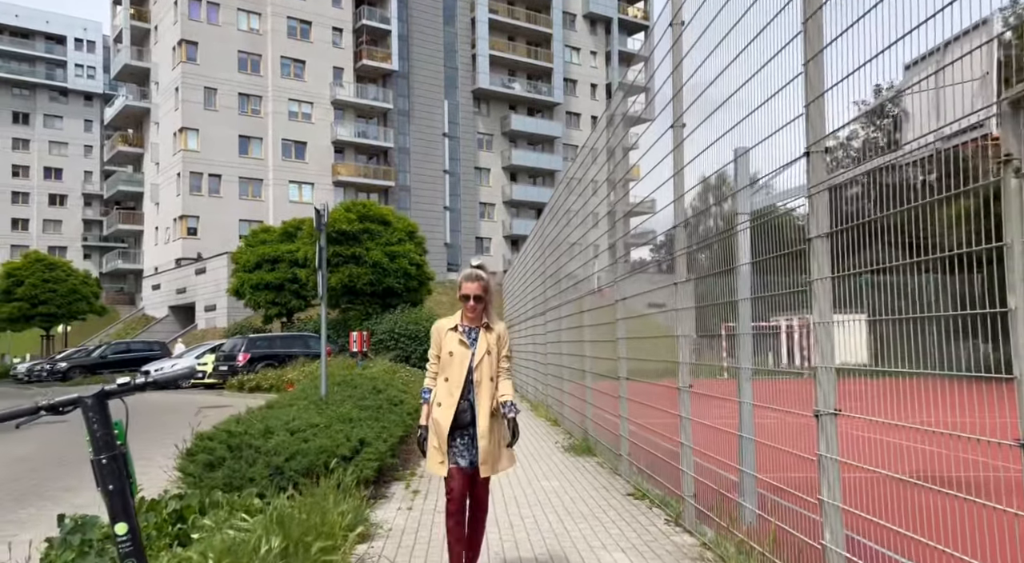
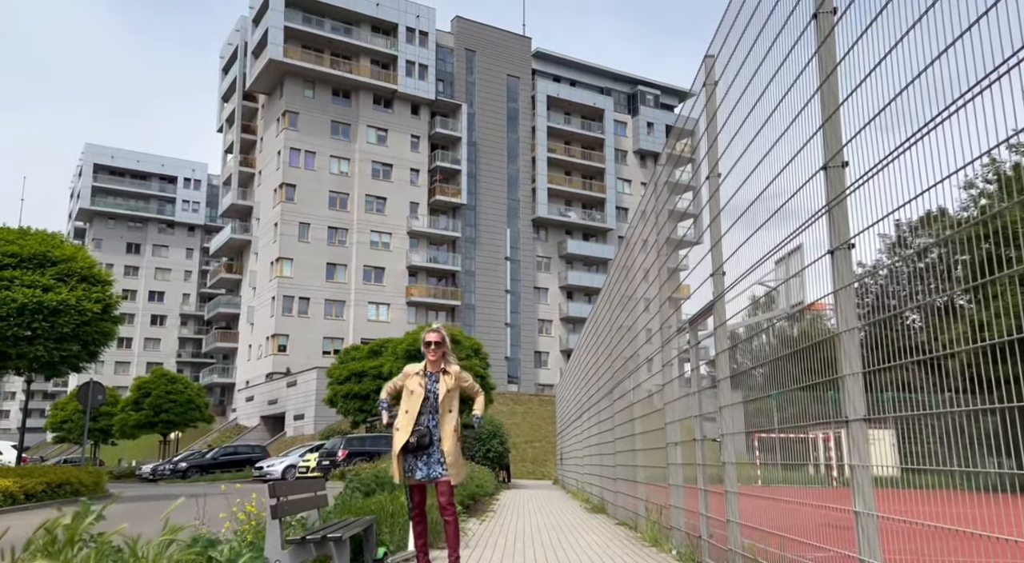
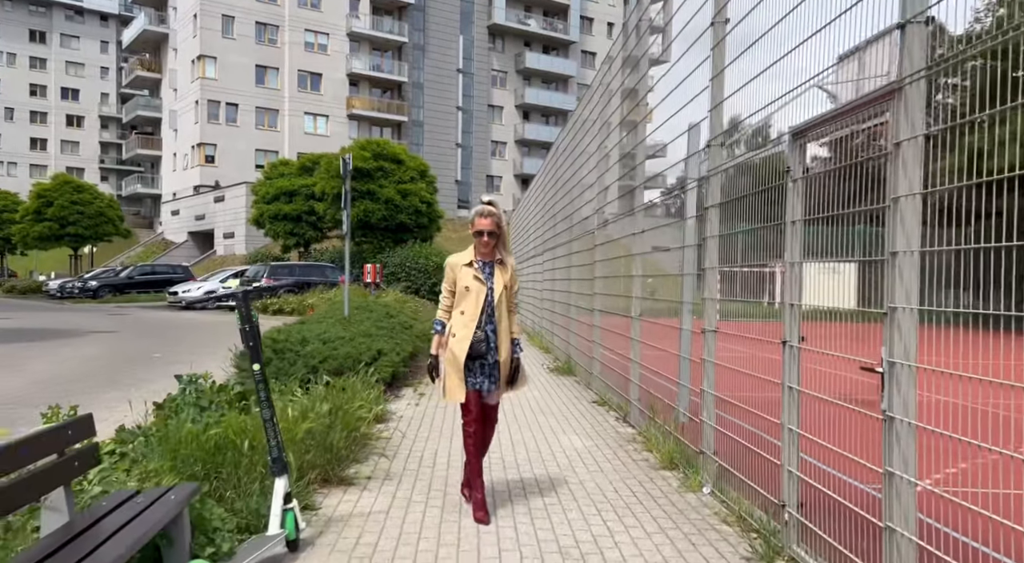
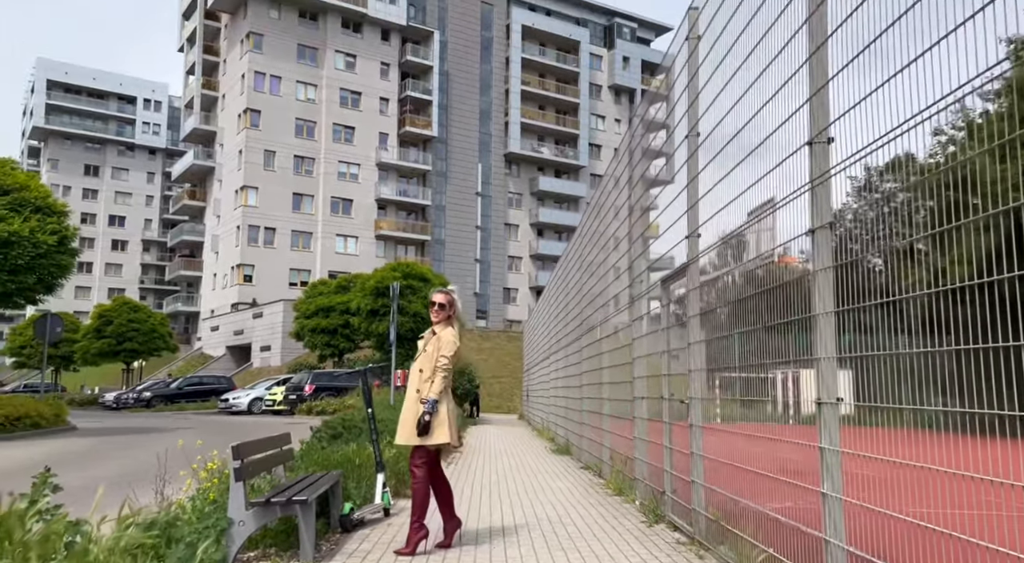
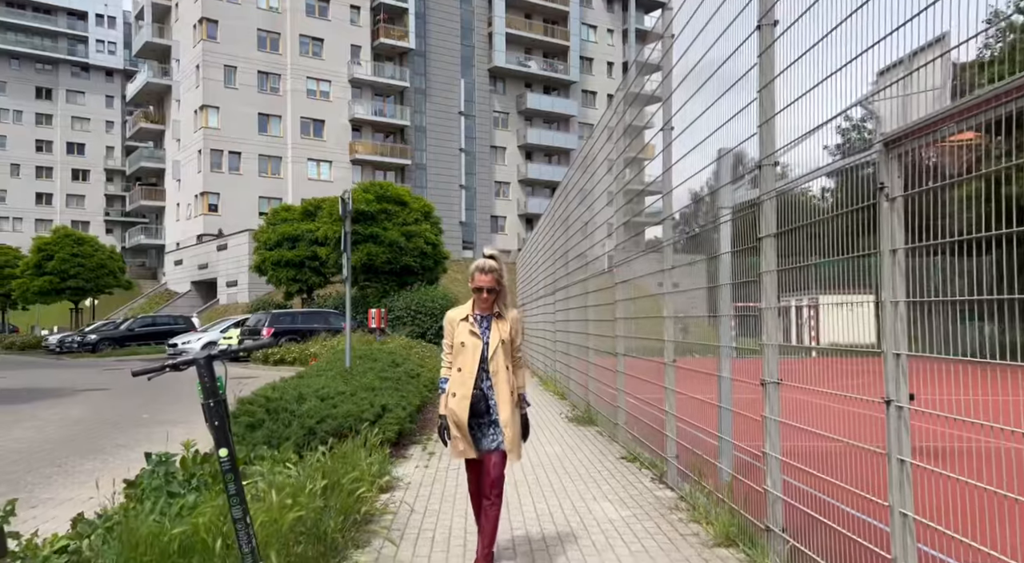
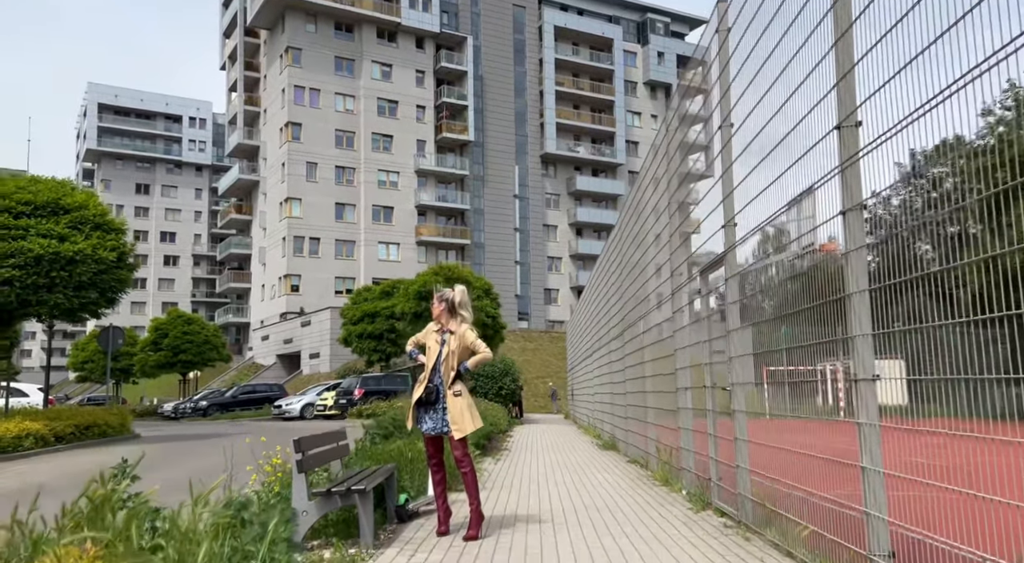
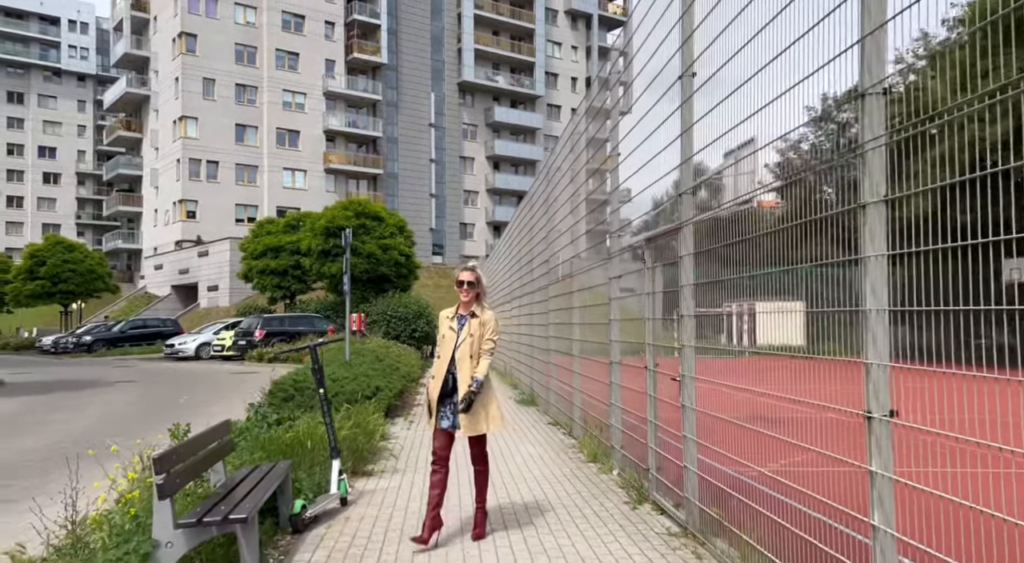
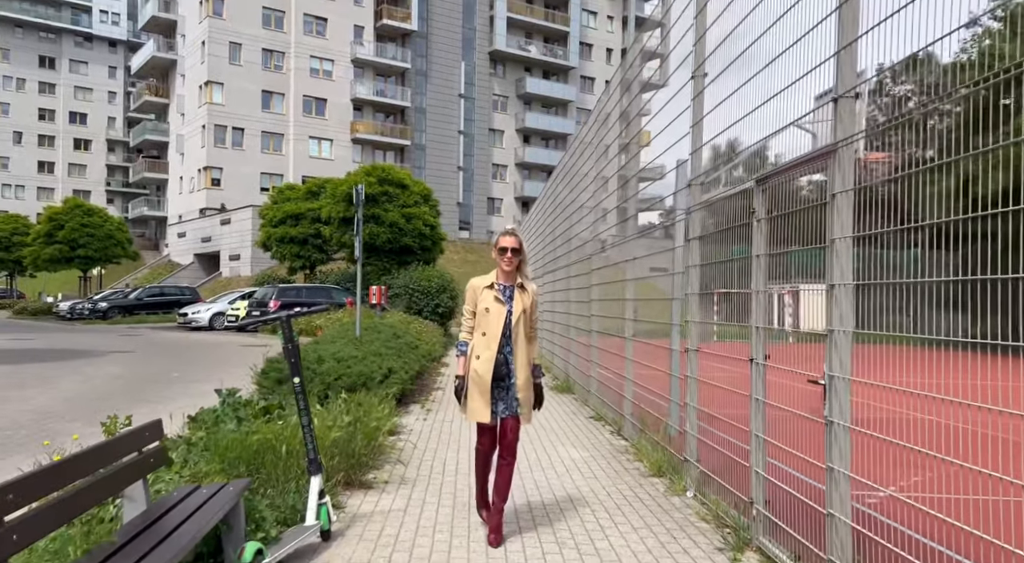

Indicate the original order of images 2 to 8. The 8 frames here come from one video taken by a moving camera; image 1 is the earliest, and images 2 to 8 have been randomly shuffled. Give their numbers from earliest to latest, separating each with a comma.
5, 3, 8, 7, 4, 2, 6
